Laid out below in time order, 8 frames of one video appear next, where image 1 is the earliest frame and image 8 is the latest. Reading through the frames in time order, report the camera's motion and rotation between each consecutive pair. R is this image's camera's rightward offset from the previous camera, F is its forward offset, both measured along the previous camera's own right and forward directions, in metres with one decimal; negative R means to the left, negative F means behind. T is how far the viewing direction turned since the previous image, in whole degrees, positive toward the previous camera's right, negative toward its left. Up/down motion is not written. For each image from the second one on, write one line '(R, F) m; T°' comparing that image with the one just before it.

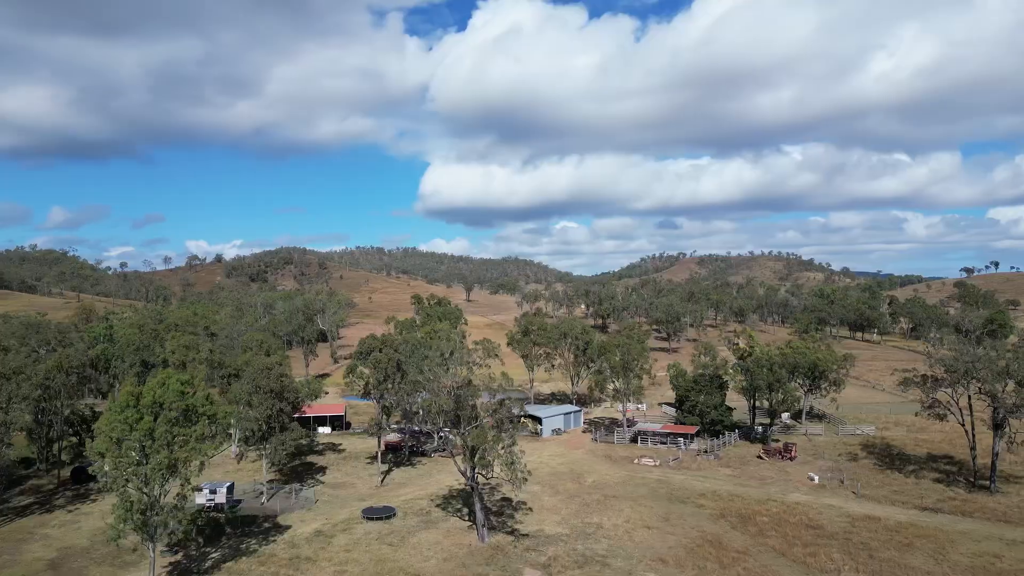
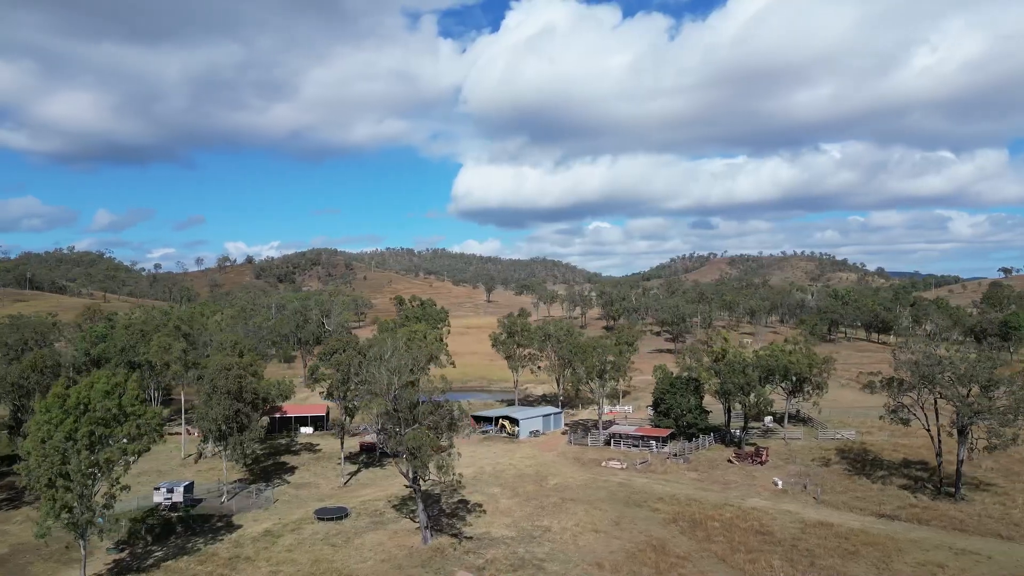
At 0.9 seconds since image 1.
(+3.8, +0.3) m; -2°
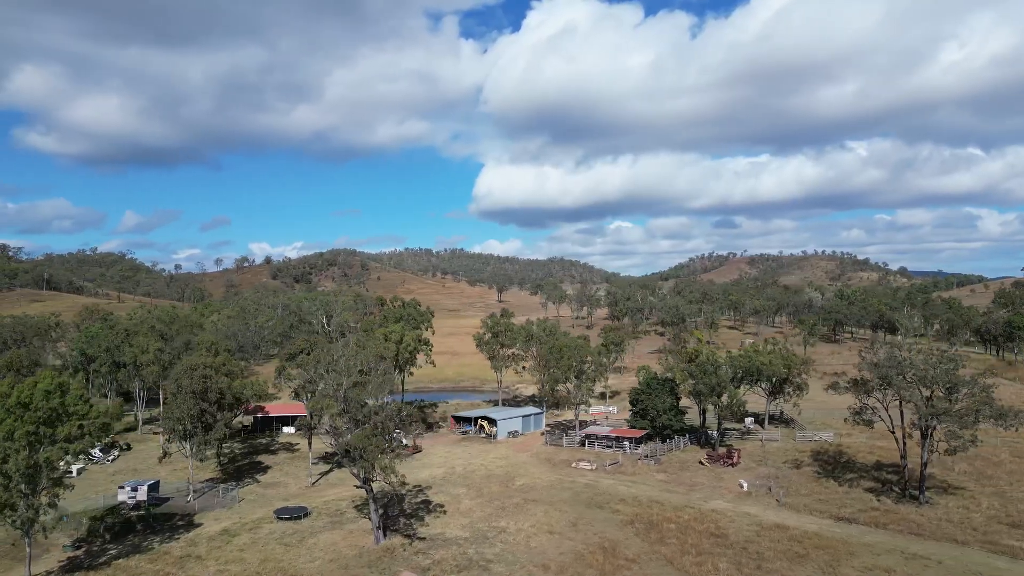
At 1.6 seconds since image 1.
(+2.9, +0.1) m; -1°
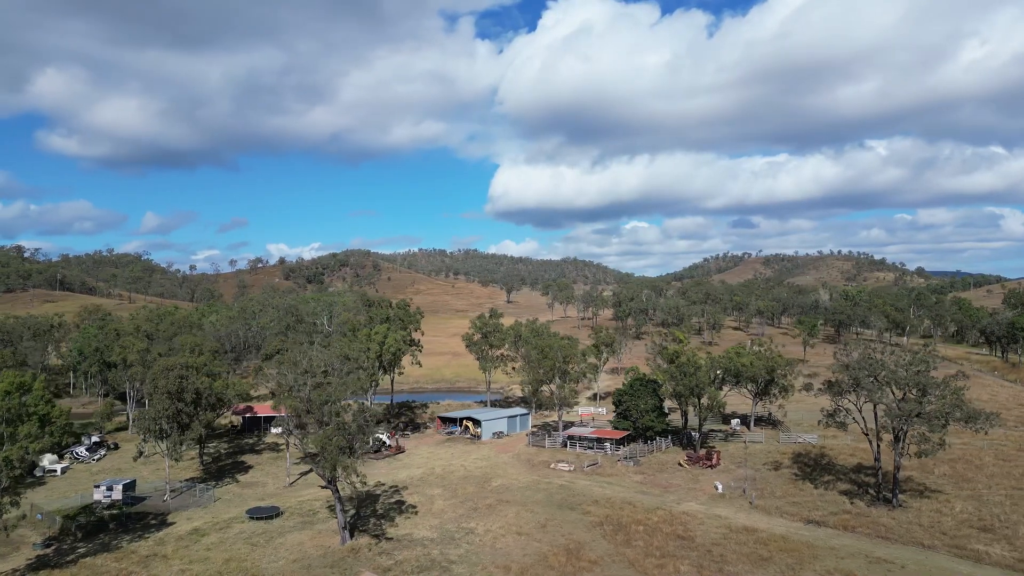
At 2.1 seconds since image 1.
(+2.1, +0.1) m; -1°
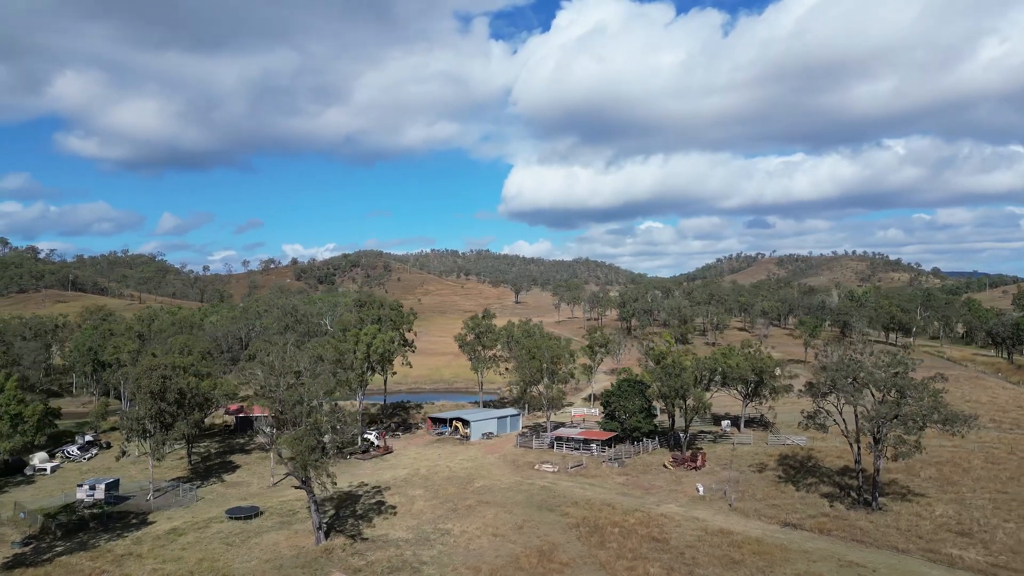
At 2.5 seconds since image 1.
(+1.7, +0.1) m; -1°
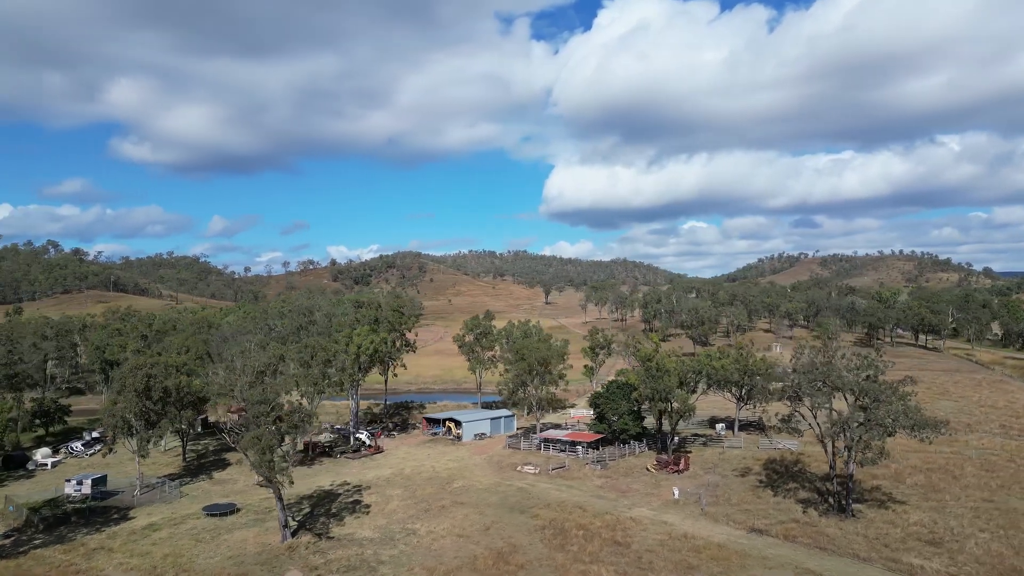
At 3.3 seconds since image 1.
(+3.3, +0.1) m; -3°
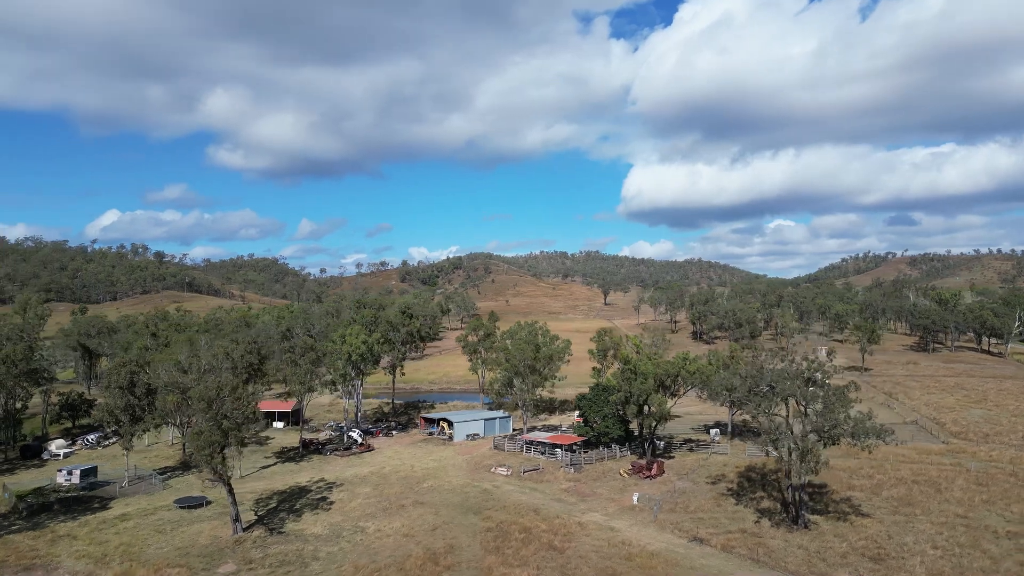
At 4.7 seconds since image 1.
(+5.8, +0.4) m; -6°
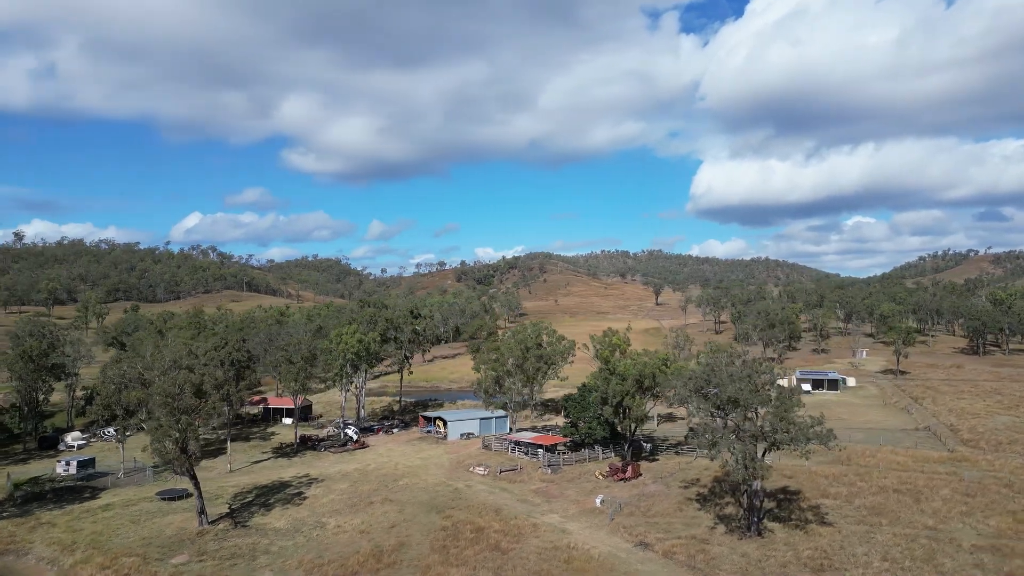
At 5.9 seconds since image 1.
(+4.9, +0.3) m; -5°
